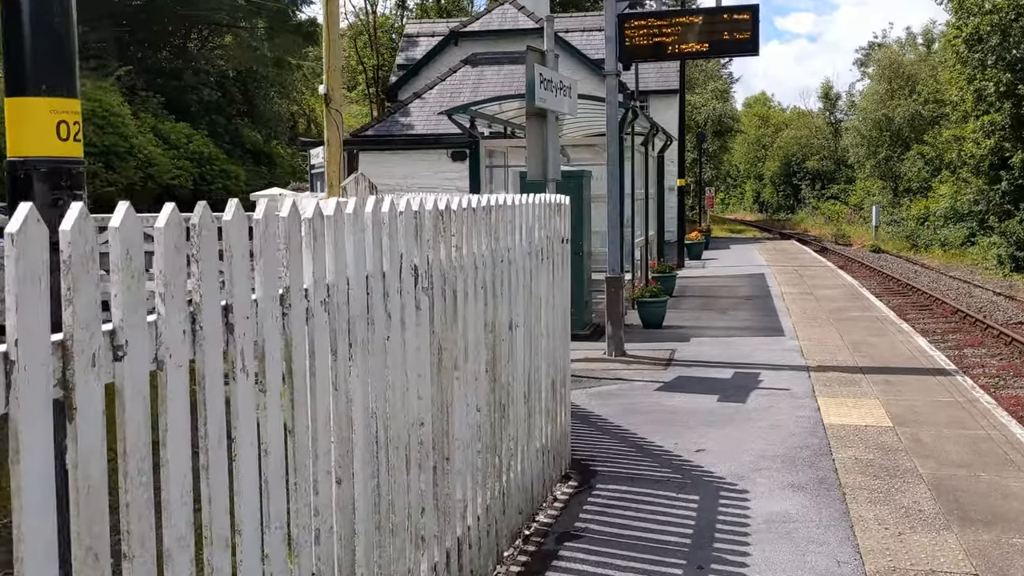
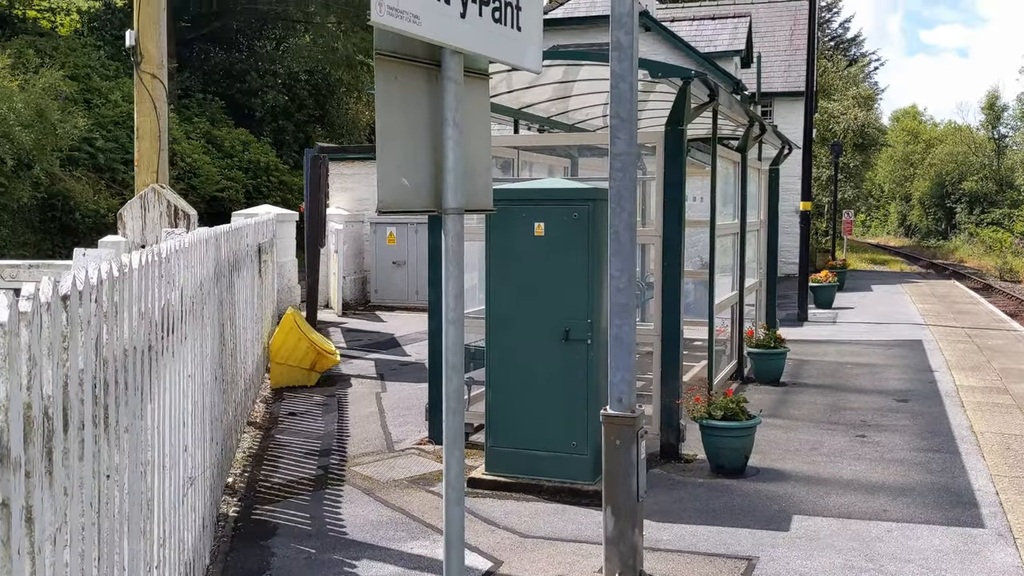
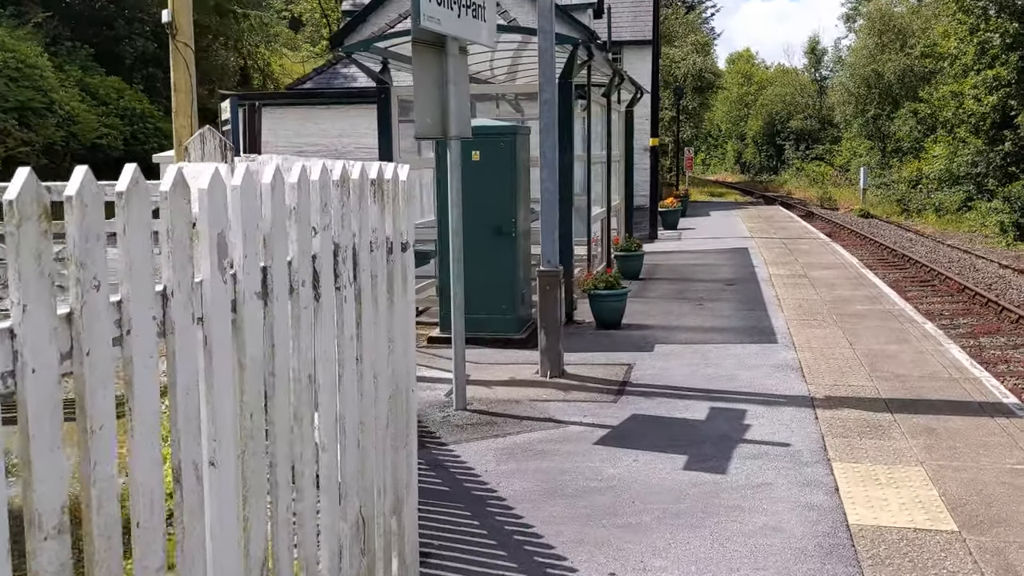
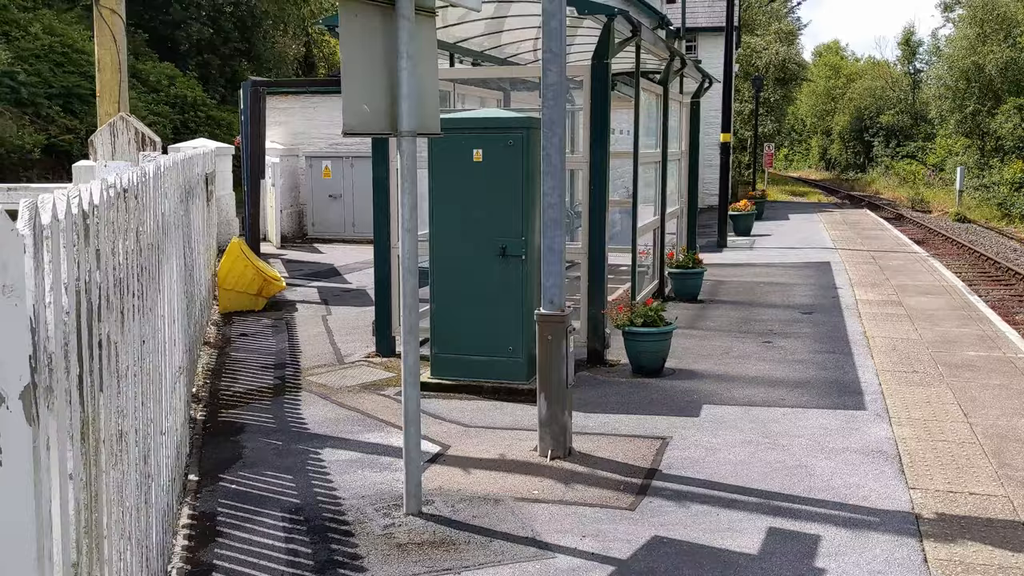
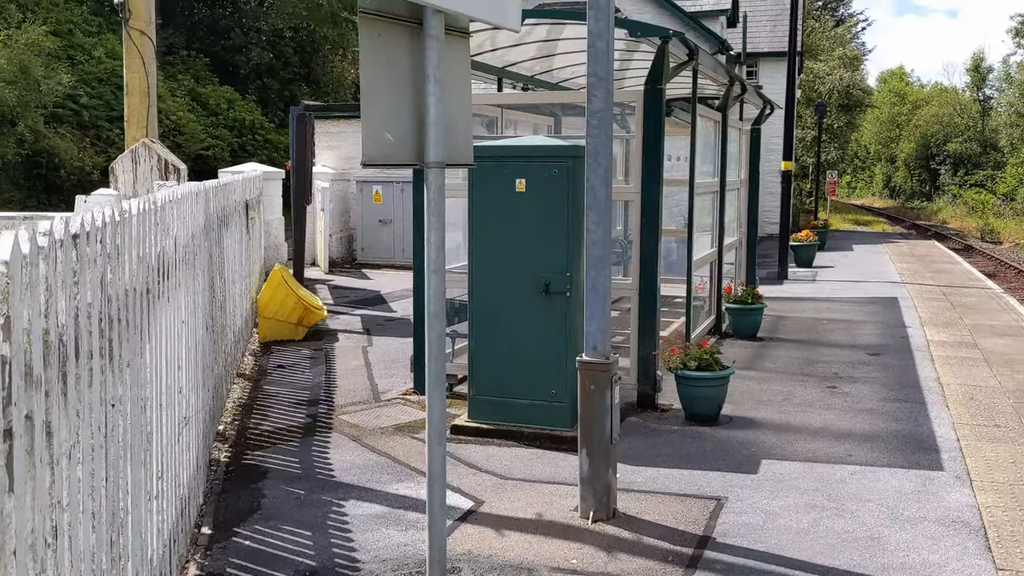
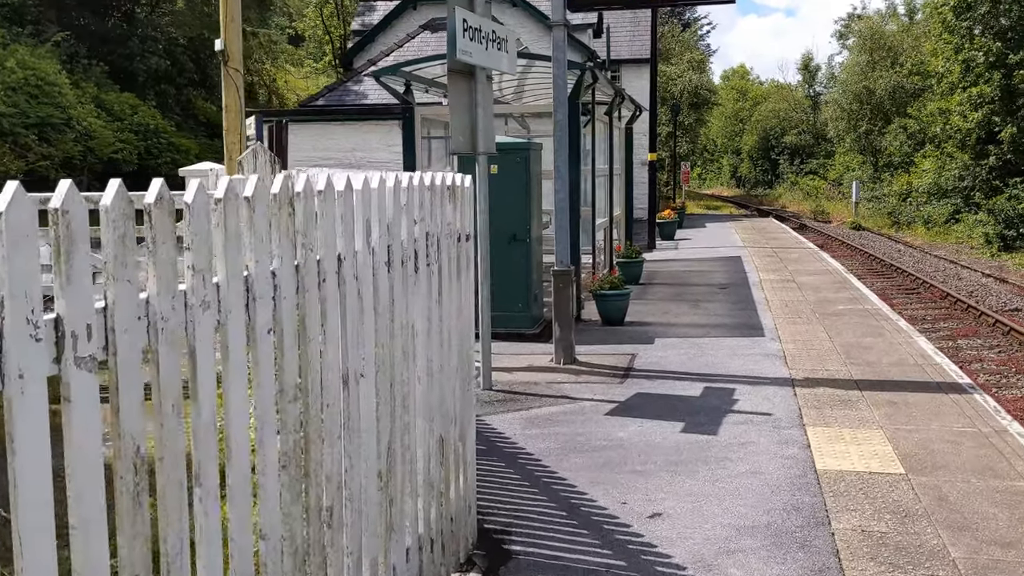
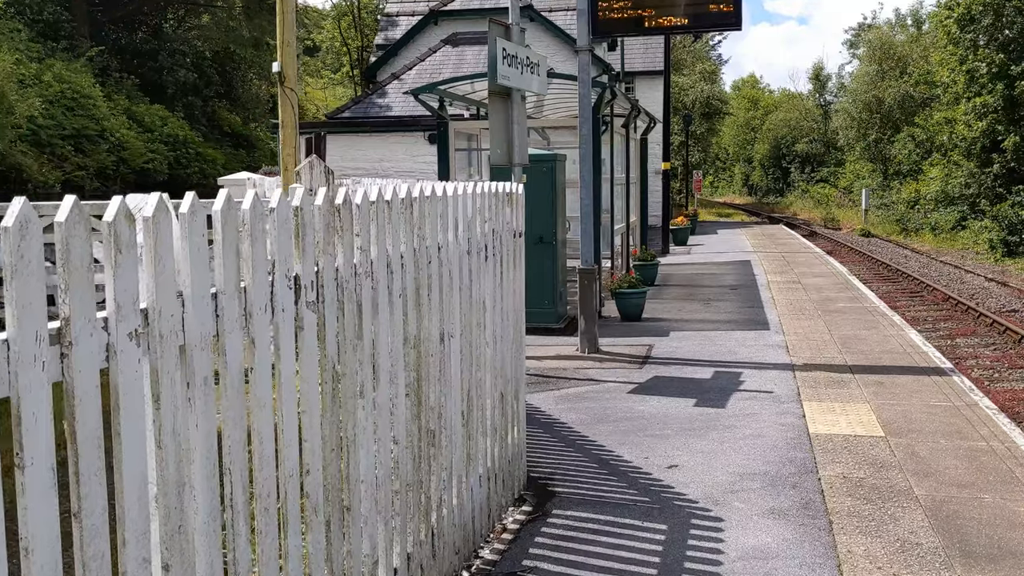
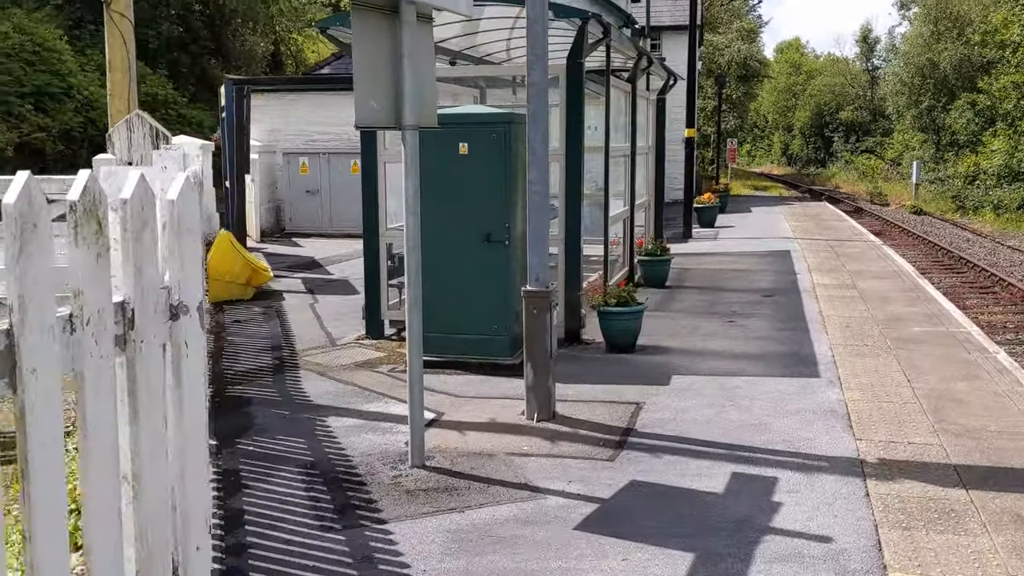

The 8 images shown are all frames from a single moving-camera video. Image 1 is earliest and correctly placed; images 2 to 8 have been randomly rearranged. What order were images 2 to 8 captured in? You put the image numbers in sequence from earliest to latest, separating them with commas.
7, 6, 3, 8, 4, 5, 2
